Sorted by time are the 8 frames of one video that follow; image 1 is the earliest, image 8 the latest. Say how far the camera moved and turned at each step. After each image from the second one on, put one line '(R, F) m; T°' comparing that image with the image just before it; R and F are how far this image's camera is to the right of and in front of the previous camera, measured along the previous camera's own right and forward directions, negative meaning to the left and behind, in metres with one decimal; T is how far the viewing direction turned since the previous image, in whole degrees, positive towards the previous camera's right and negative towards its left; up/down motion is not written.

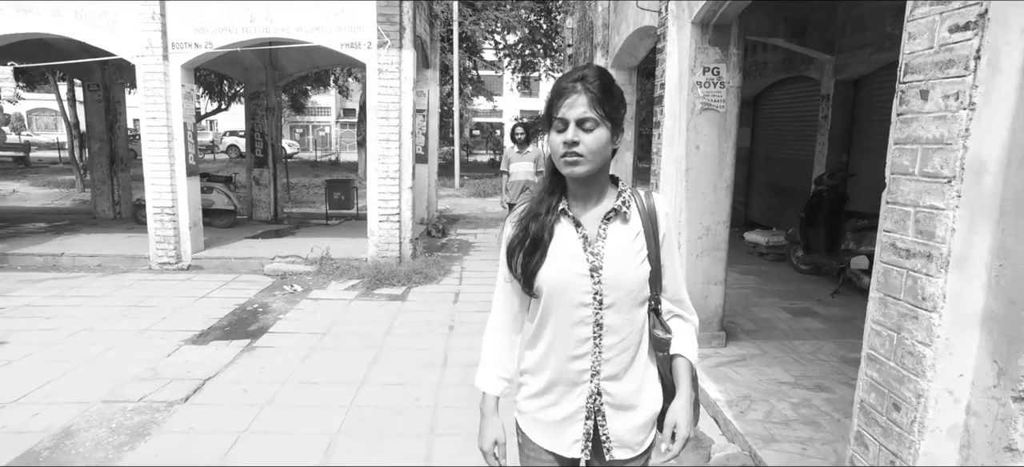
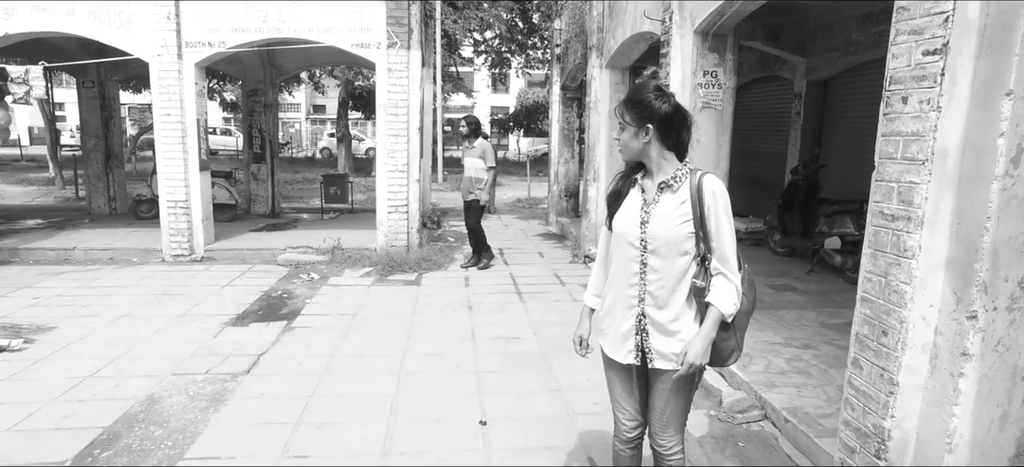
(-0.4, -0.5) m; +3°
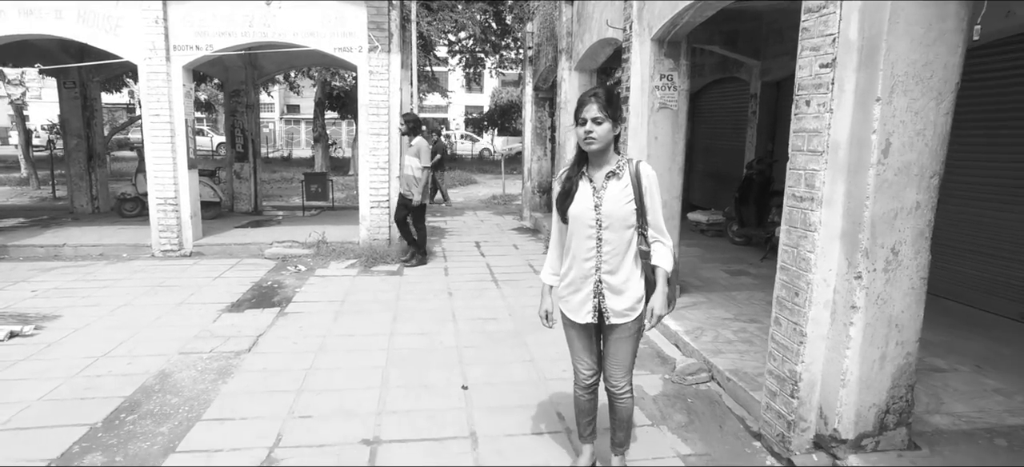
(0.0, -0.4) m; +2°
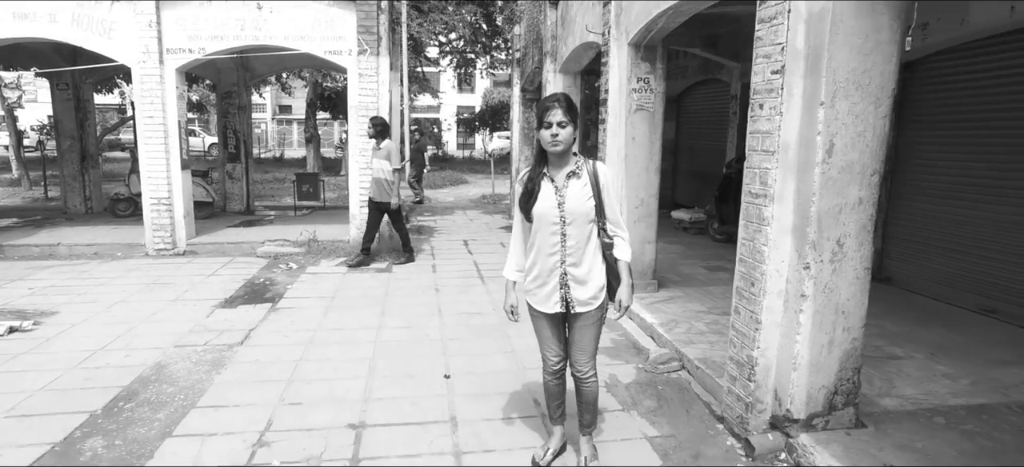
(+0.1, -0.2) m; +1°
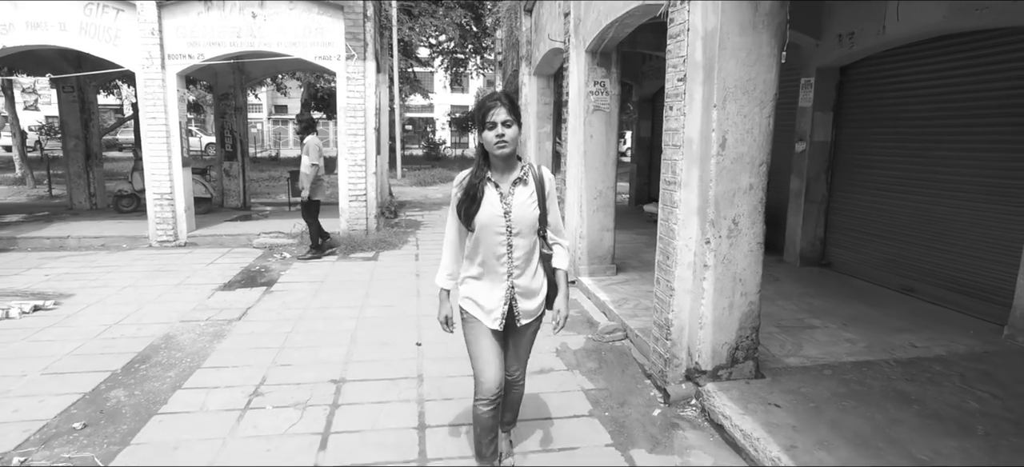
(+0.3, -0.6) m; 0°
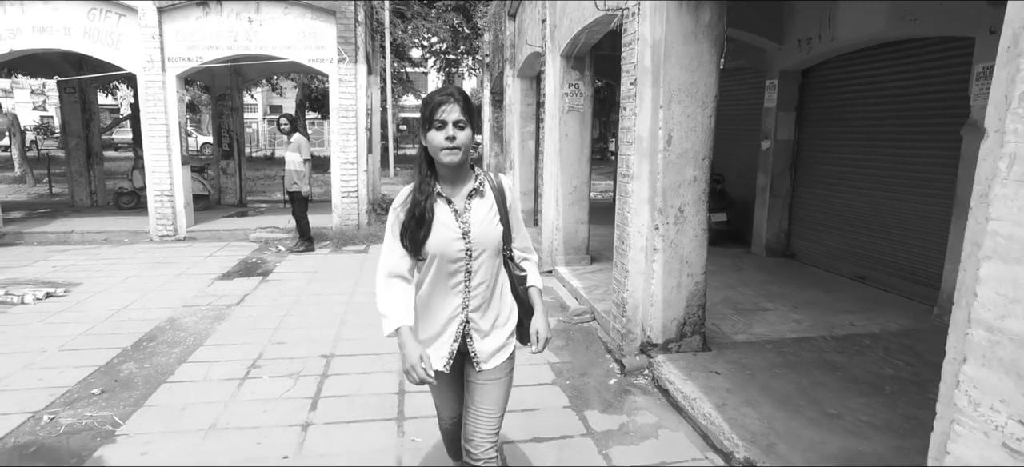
(+0.2, -0.4) m; 0°
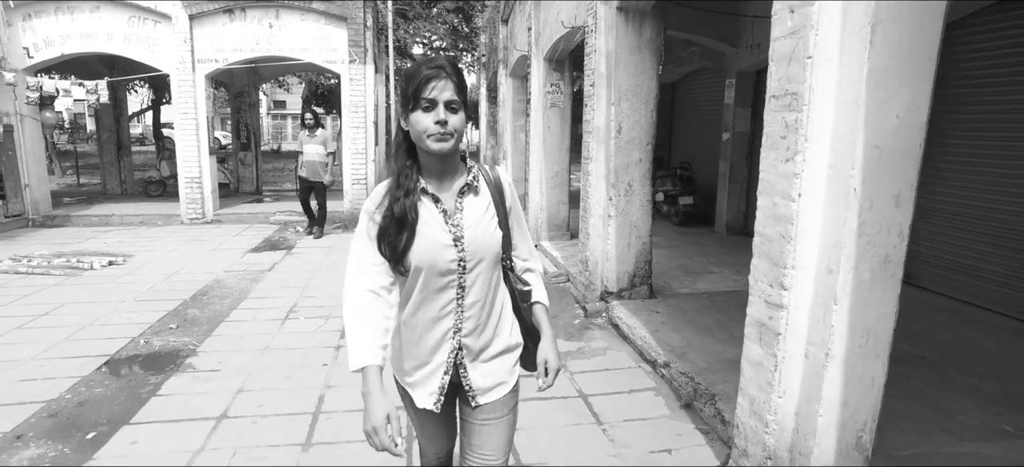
(+0.1, -1.0) m; 0°
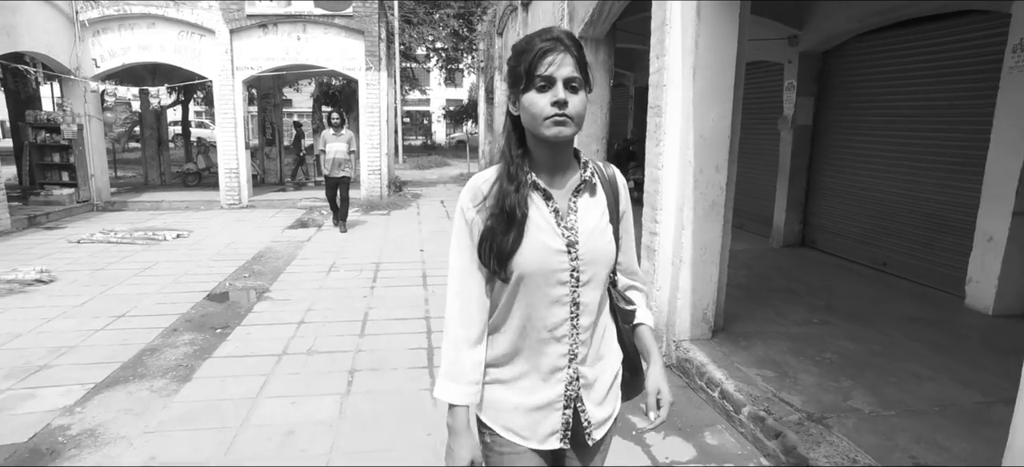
(+0.1, -1.5) m; 0°
